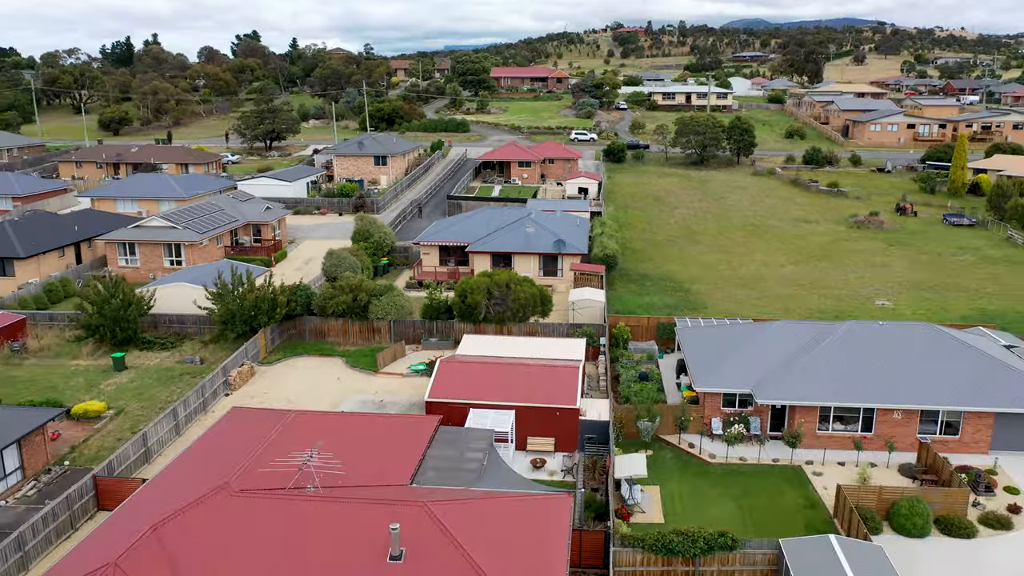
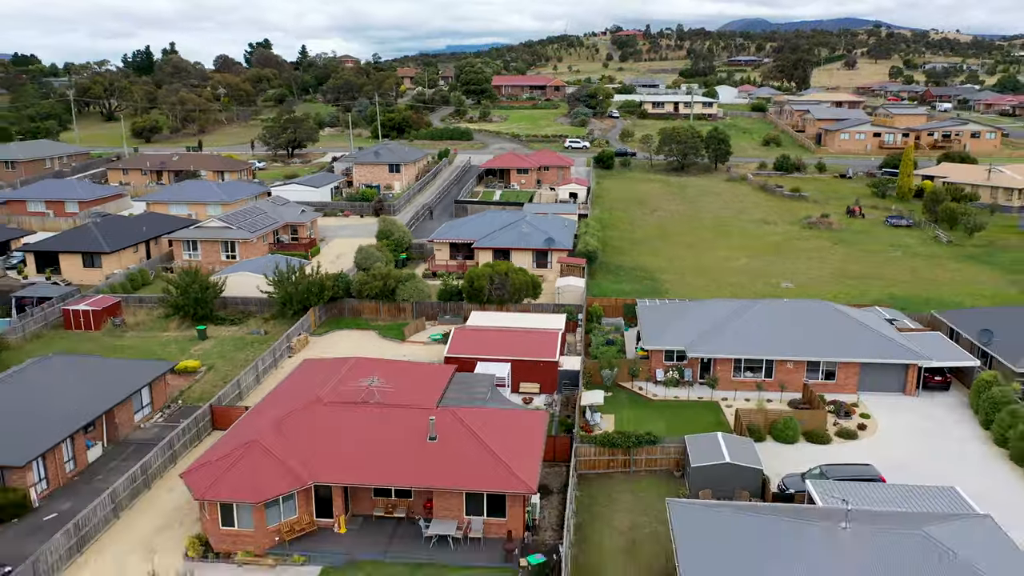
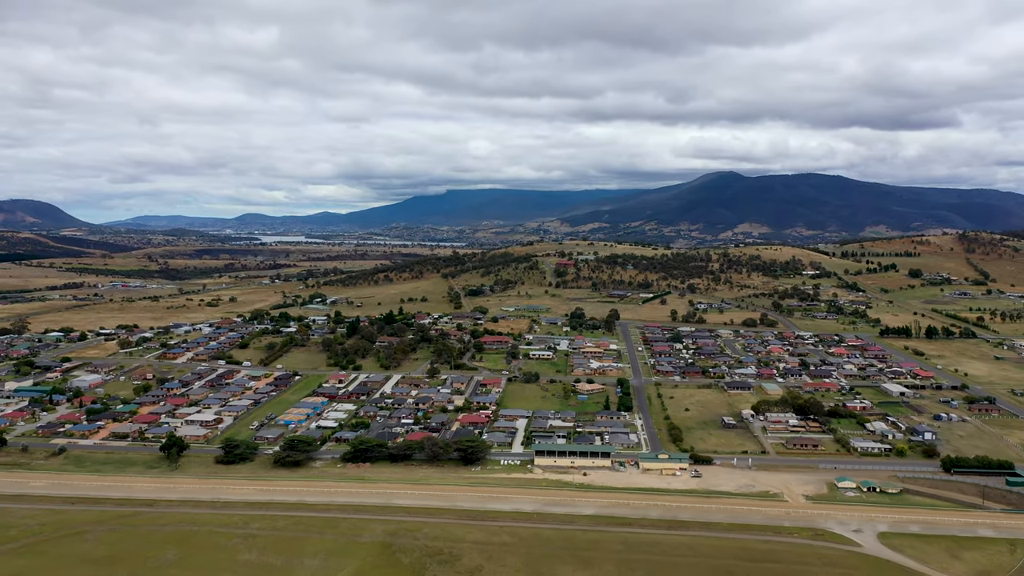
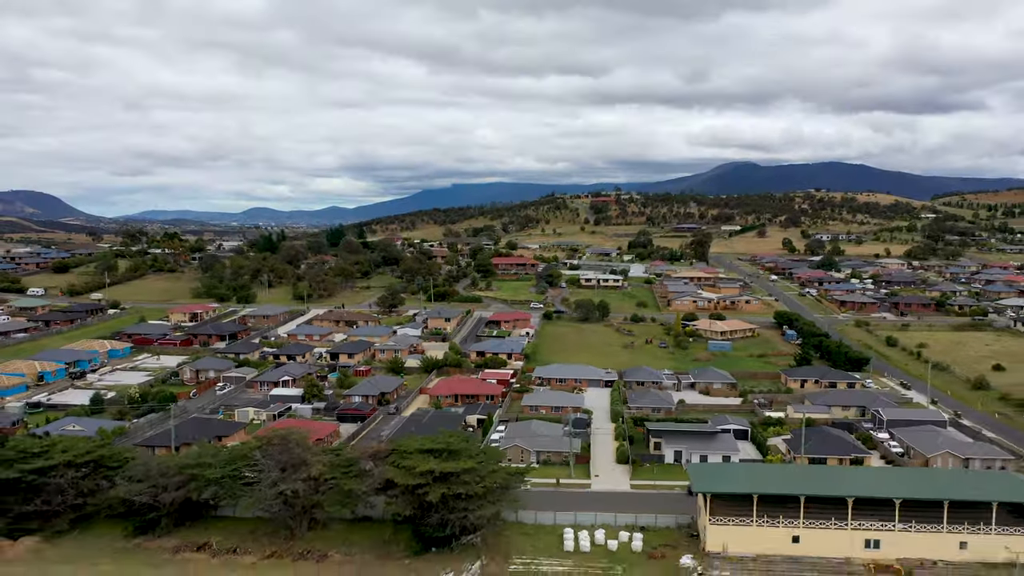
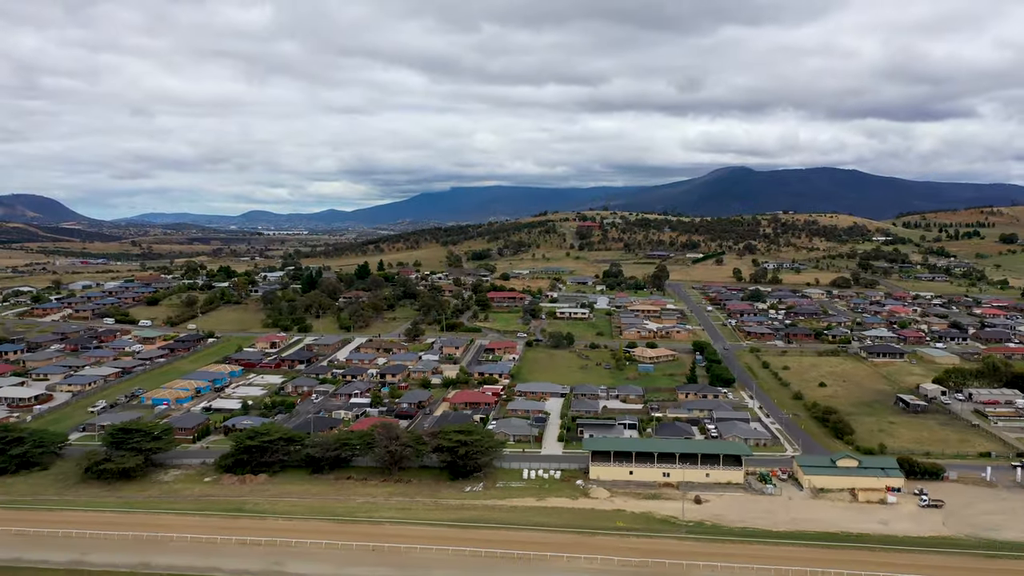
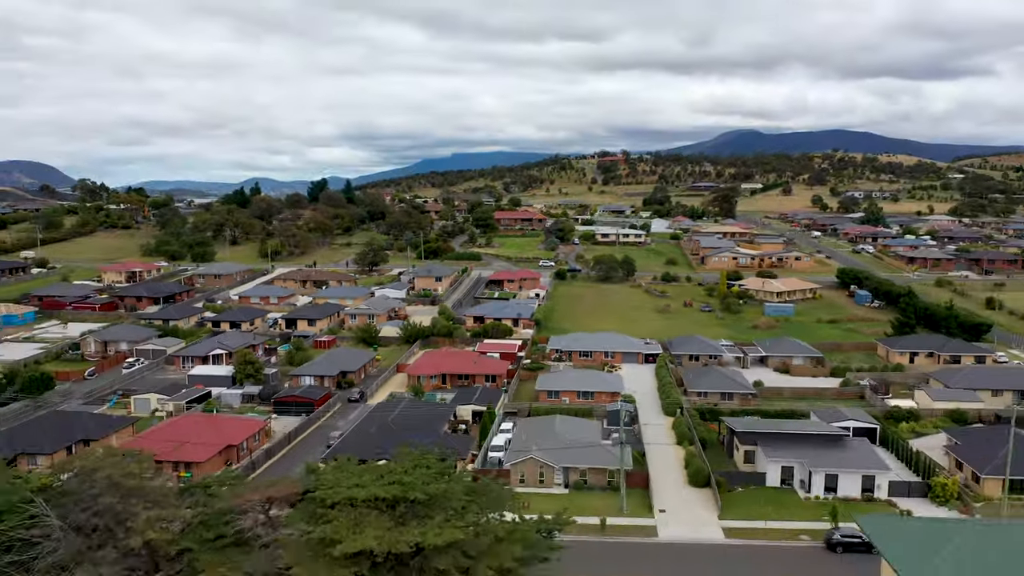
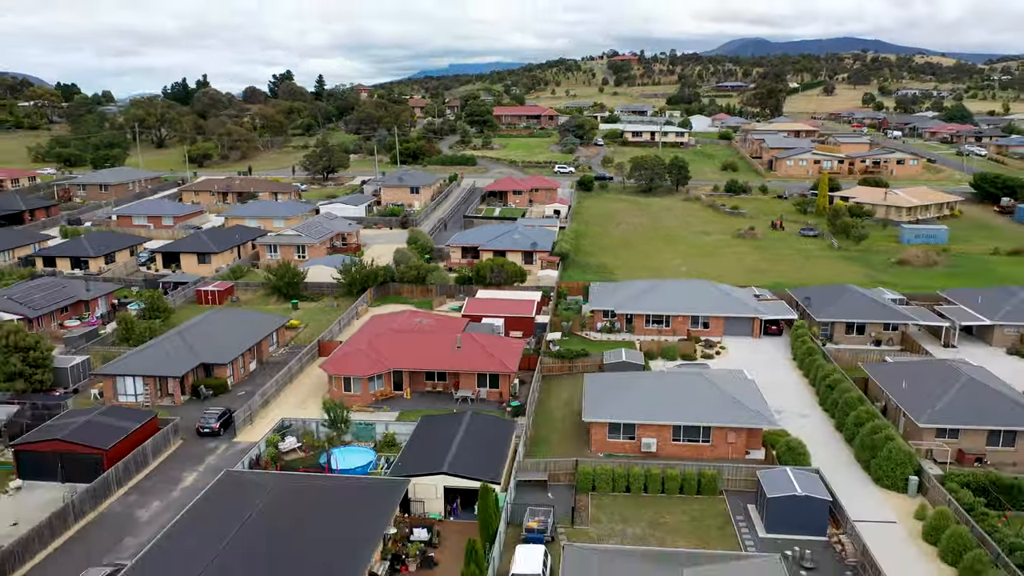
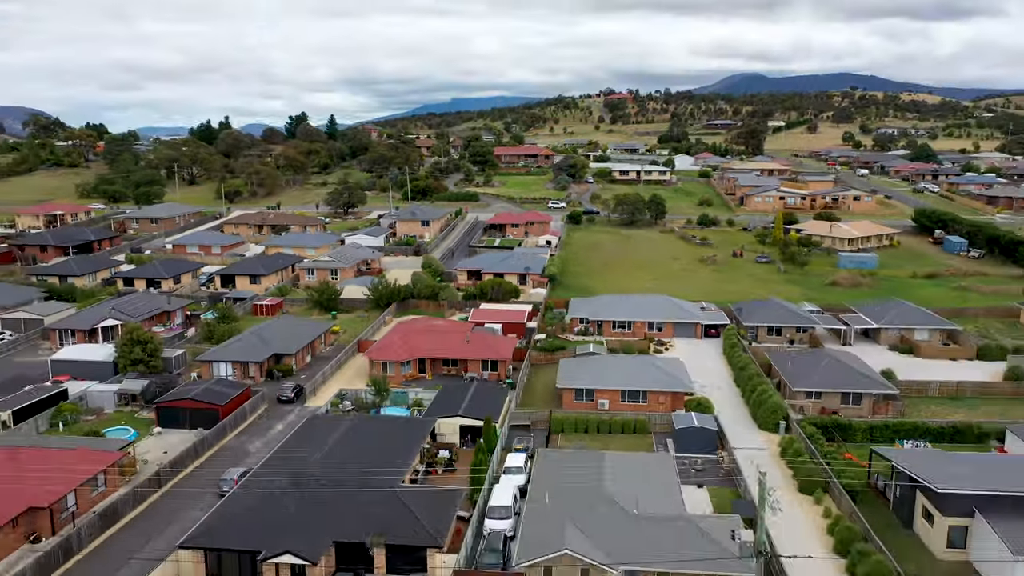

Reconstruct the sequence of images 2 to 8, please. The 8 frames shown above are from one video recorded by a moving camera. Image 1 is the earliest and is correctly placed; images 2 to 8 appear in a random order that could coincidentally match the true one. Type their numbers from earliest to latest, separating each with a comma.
2, 7, 8, 6, 4, 5, 3
